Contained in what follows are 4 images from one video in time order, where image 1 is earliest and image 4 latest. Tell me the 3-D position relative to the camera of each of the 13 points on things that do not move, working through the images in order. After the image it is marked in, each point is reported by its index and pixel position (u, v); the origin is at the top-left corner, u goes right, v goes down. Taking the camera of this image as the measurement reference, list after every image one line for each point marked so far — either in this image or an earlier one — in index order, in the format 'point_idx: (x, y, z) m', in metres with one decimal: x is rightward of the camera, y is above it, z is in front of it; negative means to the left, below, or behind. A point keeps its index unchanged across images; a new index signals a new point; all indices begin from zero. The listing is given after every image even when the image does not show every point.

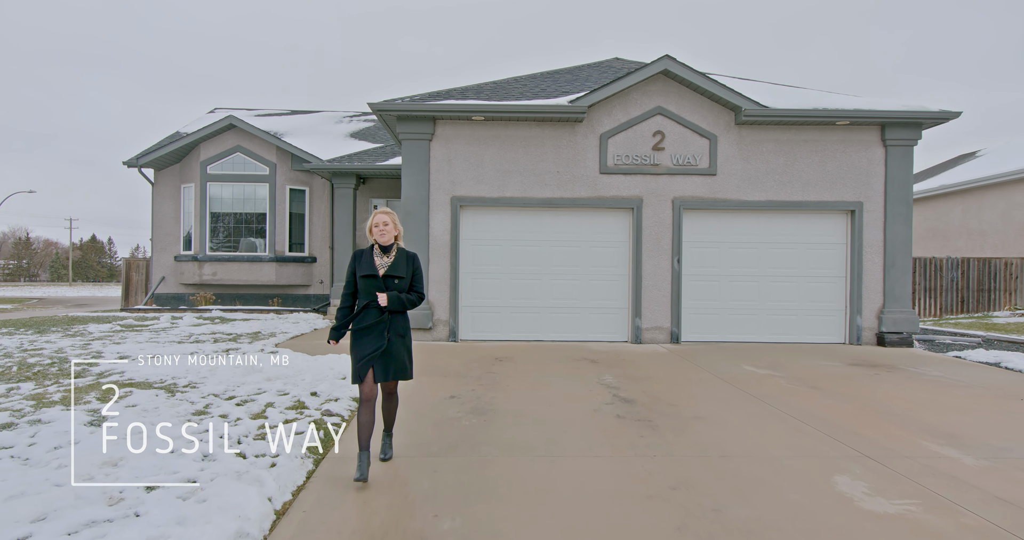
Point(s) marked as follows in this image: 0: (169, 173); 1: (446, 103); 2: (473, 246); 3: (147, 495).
0: (-9.3, +2.6, +13.1) m
1: (-1.0, +2.6, +7.5) m
2: (-0.6, +0.4, +7.7) m
3: (-2.0, -1.2, +2.6) m
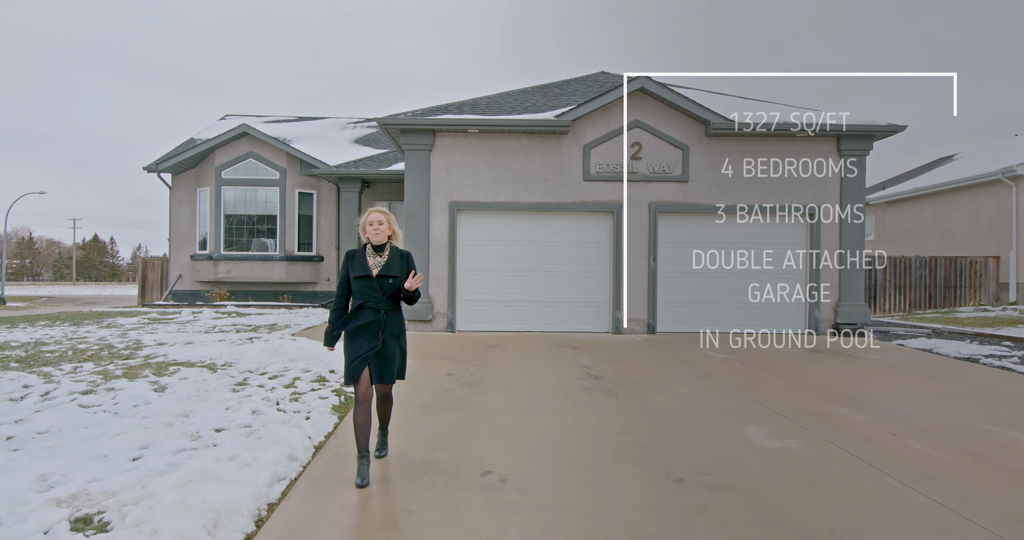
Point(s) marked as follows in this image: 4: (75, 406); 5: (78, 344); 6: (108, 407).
0: (-9.5, +2.7, +13.9) m
1: (-1.2, +2.6, +8.3) m
2: (-0.8, +0.4, +8.6) m
3: (-2.1, -1.2, +3.4) m
4: (-3.7, -1.1, +4.0) m
5: (-6.4, -1.1, +7.1) m
6: (-3.4, -1.1, +4.0) m
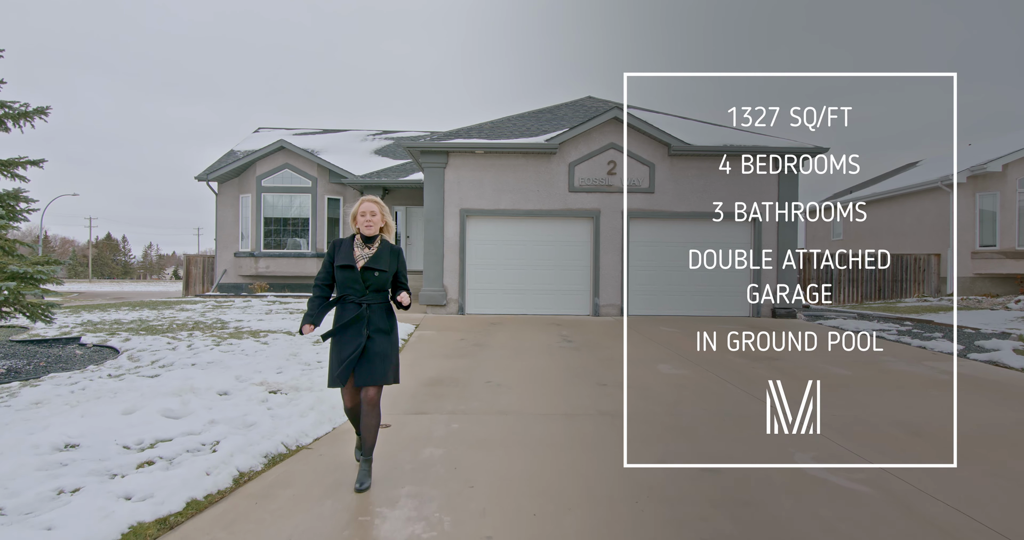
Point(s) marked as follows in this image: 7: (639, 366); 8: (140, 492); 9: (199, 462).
0: (-9.4, +2.8, +16.0) m
1: (-1.2, +2.8, +10.3) m
2: (-0.8, +0.5, +10.6) m
3: (-2.2, -1.1, +5.4) m
4: (-3.7, -1.0, +6.1) m
5: (-6.5, -1.0, +9.2) m
6: (-3.4, -1.0, +6.0) m
7: (+1.5, -1.2, +5.8) m
8: (-1.9, -1.1, +2.5) m
9: (-1.9, -1.1, +2.9) m
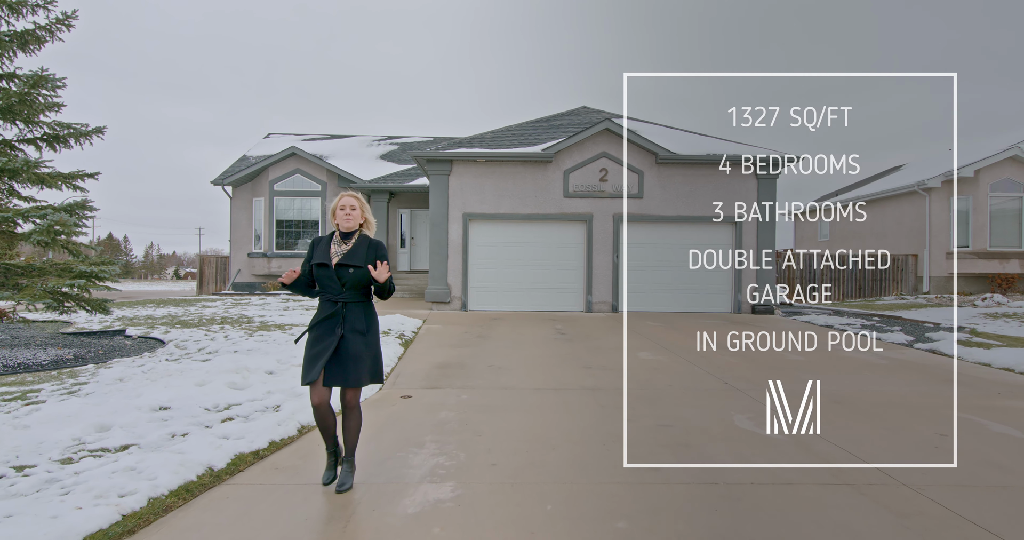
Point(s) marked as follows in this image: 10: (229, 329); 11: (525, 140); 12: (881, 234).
0: (-9.4, +2.8, +16.8) m
1: (-1.2, +2.8, +11.1) m
2: (-0.8, +0.6, +11.4) m
3: (-2.2, -1.1, +6.3) m
4: (-3.7, -1.0, +6.9) m
5: (-6.5, -1.0, +10.0) m
6: (-3.4, -1.0, +6.9) m
7: (+1.5, -1.2, +6.6) m
8: (-1.9, -1.1, +3.3) m
9: (-1.9, -1.1, +3.7) m
10: (-4.8, -1.0, +8.1) m
11: (+0.3, +3.2, +12.0) m
12: (+14.0, +1.3, +18.1) m
